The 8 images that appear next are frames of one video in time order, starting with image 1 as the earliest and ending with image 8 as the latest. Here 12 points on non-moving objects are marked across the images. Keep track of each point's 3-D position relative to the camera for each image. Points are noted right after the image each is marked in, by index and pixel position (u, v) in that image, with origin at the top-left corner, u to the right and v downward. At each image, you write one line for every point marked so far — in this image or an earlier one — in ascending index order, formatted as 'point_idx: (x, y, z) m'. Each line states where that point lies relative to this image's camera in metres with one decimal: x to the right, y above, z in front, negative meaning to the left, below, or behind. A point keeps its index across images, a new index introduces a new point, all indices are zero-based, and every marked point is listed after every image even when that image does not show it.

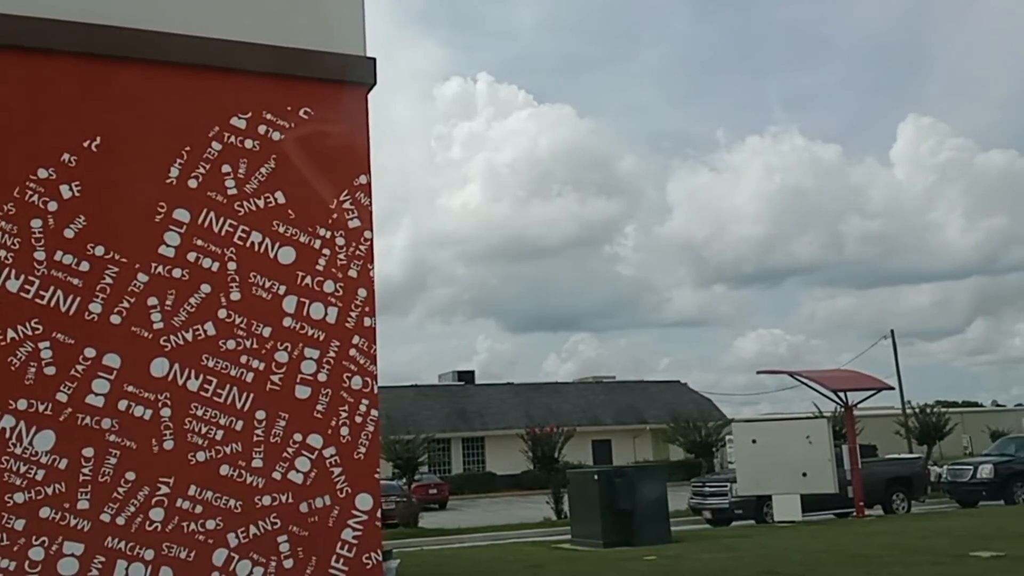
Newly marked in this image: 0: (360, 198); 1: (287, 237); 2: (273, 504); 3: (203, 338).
0: (-1.0, +0.6, +6.5) m
1: (-1.5, +0.3, +6.4) m
2: (-1.6, -1.4, +6.2) m
3: (-2.0, -0.3, +6.1) m
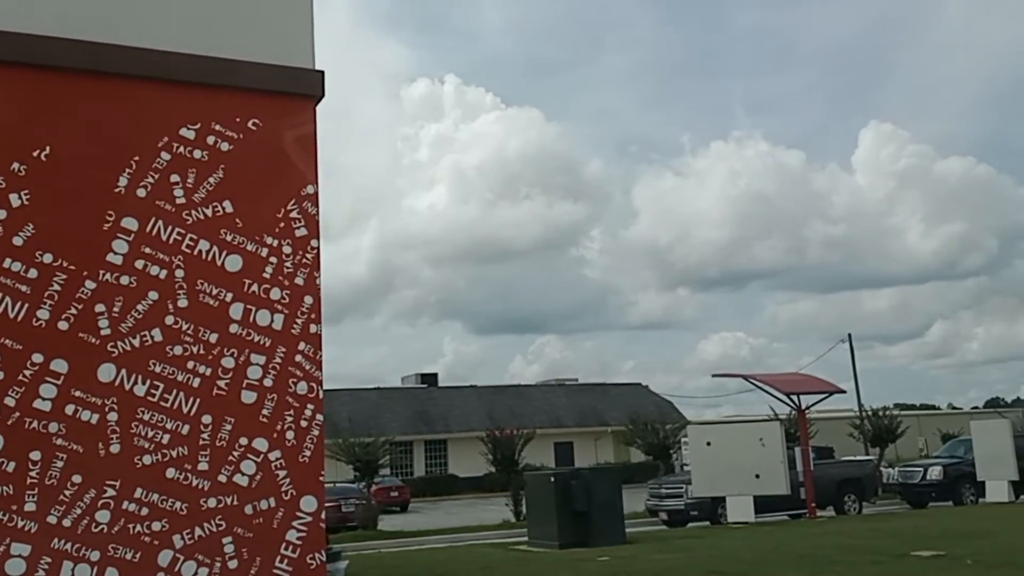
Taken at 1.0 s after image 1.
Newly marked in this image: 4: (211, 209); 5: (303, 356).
0: (-1.4, +0.6, +6.7) m
1: (-1.9, +0.3, +6.5) m
2: (-2.0, -1.5, +6.3) m
3: (-2.4, -0.4, +6.2) m
4: (-2.1, +0.5, +6.5) m
5: (-1.5, -0.5, +6.6) m
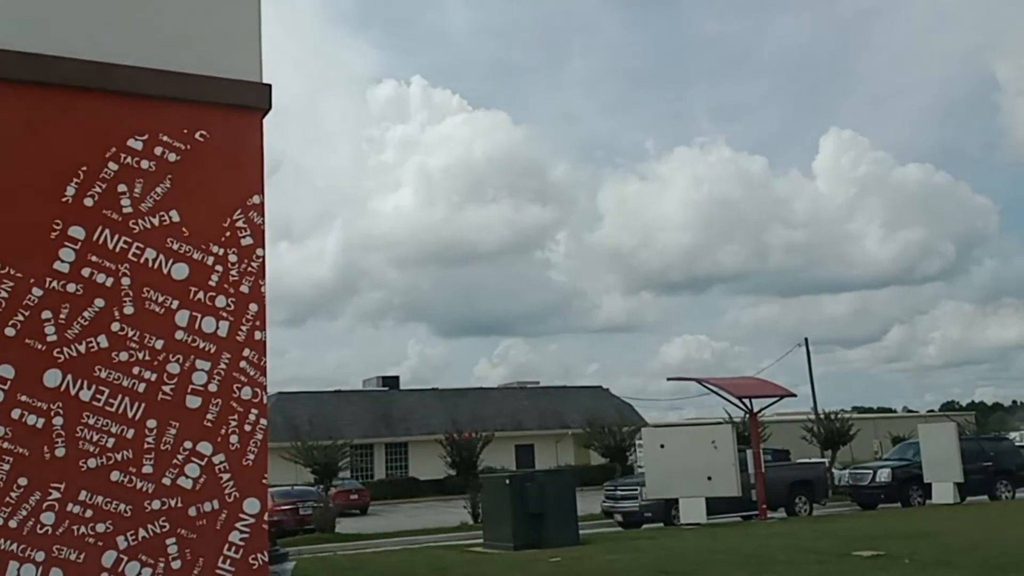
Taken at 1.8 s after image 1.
0: (-1.9, +0.5, +6.9) m
1: (-2.3, +0.2, +6.7) m
2: (-2.4, -1.5, +6.5) m
3: (-2.8, -0.4, +6.4) m
4: (-2.5, +0.5, +6.7) m
5: (-1.9, -0.5, +6.8) m
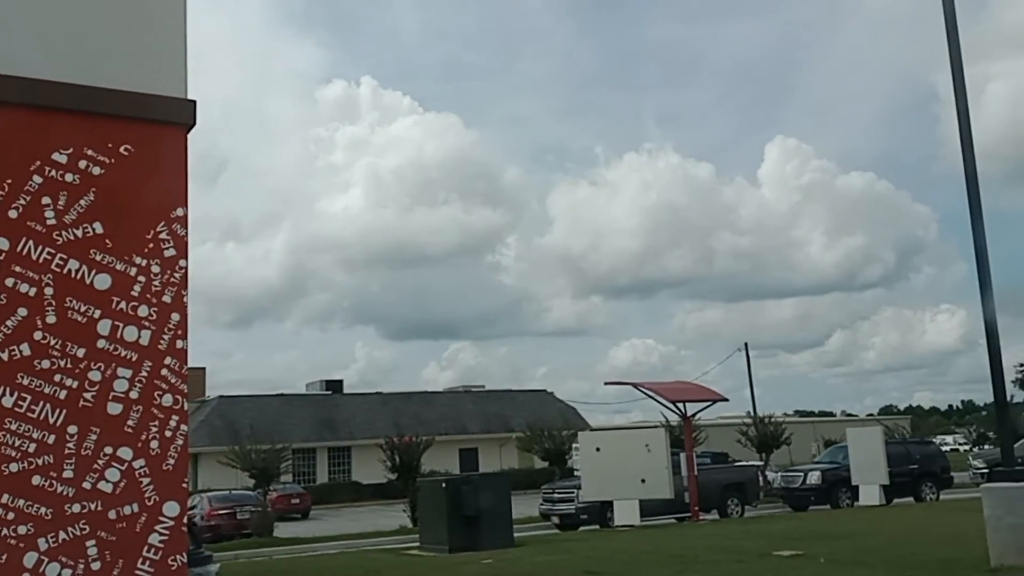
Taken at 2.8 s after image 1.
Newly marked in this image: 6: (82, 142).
0: (-2.5, +0.4, +7.1) m
1: (-3.0, +0.2, +6.9) m
2: (-3.0, -1.6, +6.7) m
3: (-3.4, -0.5, +6.6) m
4: (-3.1, +0.4, +6.8) m
5: (-2.5, -0.6, +7.0) m
6: (-3.1, +1.1, +6.9) m
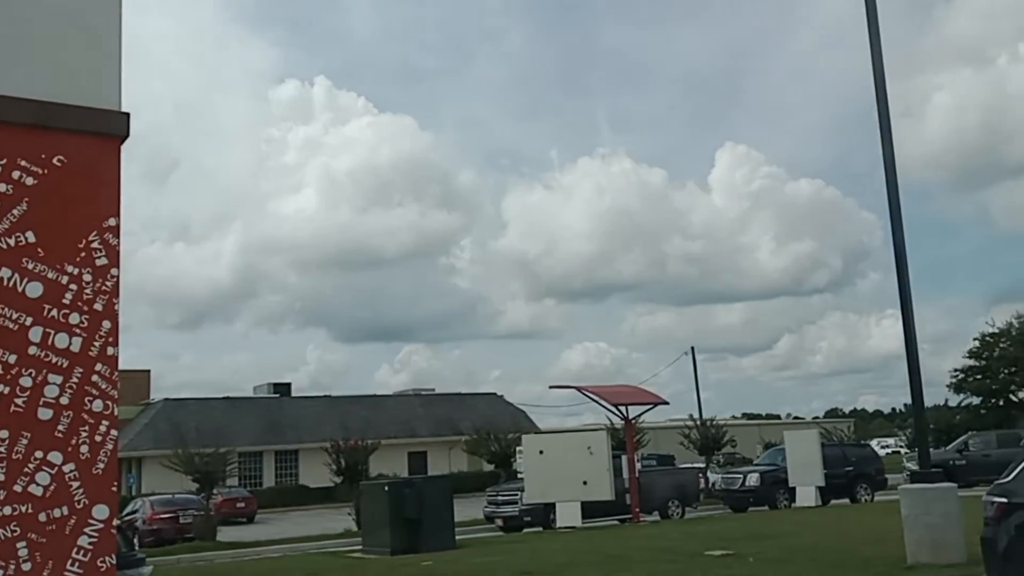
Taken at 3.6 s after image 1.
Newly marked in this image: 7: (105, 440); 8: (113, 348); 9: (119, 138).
0: (-3.1, +0.4, +7.3) m
1: (-3.5, +0.1, +7.0) m
2: (-3.6, -1.6, +6.8) m
3: (-4.0, -0.5, +6.7) m
4: (-3.7, +0.4, +7.0) m
5: (-3.1, -0.7, +7.2) m
6: (-3.7, +1.0, +7.1) m
7: (-3.1, -1.1, +7.2) m
8: (-3.0, -0.5, +7.3) m
9: (-3.1, +1.2, +7.5) m
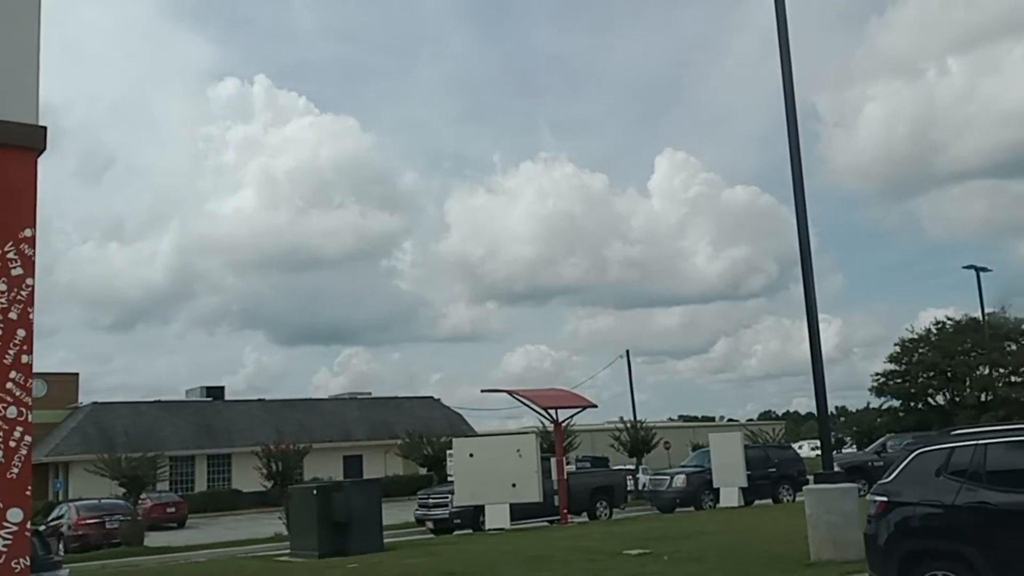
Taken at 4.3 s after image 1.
0: (-3.8, +0.3, +7.5) m
1: (-4.3, 0.0, +7.2) m
2: (-4.3, -1.7, +7.0) m
3: (-4.7, -0.6, +6.8) m
4: (-4.4, +0.3, +7.1) m
5: (-3.9, -0.7, +7.4) m
6: (-4.4, +0.9, +7.2) m
7: (-3.8, -1.2, +7.4) m
8: (-3.8, -0.5, +7.4) m
9: (-3.8, +1.1, +7.6) m
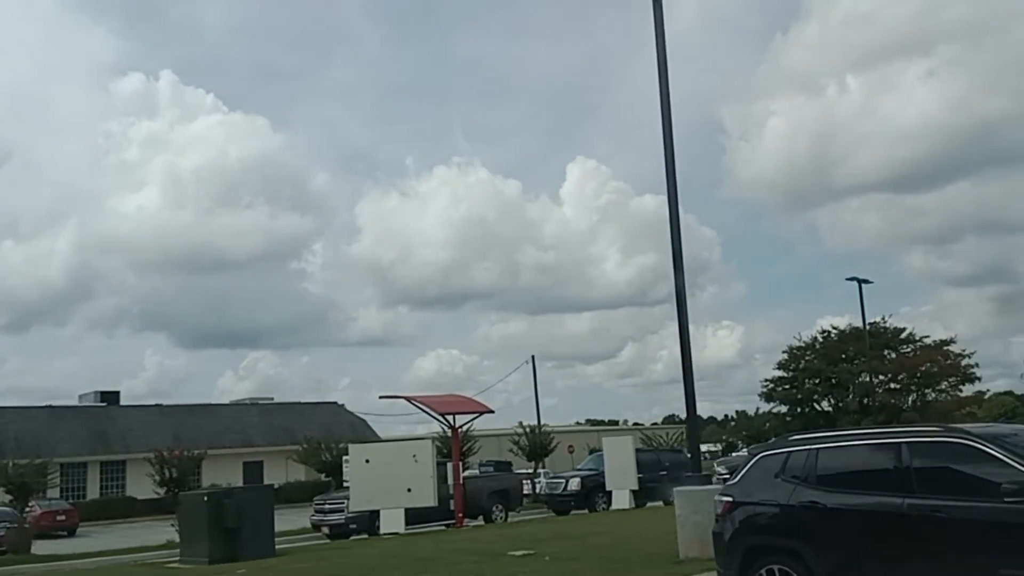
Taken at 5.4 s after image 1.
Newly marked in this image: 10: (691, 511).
0: (-4.9, +0.2, +7.6) m
1: (-5.3, 0.0, +7.3) m
2: (-5.4, -1.8, +7.1) m
3: (-5.7, -0.7, +6.9) m
4: (-5.5, +0.2, +7.2) m
5: (-5.0, -0.8, +7.5) m
6: (-5.5, +0.9, +7.3) m
7: (-4.9, -1.3, +7.5) m
8: (-4.9, -0.6, +7.6) m
9: (-4.9, +1.0, +7.8) m
10: (+2.8, -3.5, +15.0) m
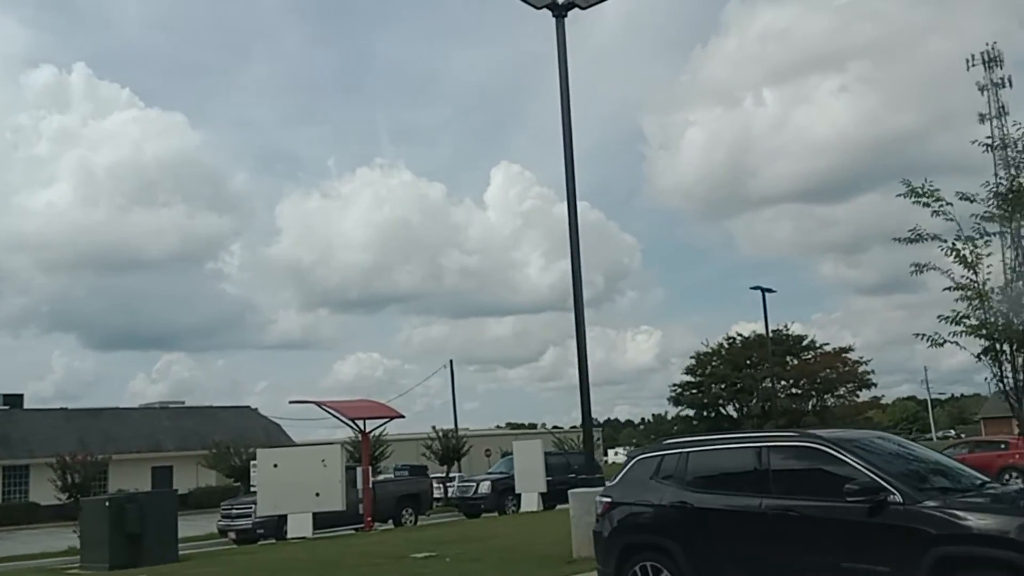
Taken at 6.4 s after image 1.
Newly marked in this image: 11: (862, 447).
0: (-5.9, +0.1, +7.7) m
1: (-6.3, -0.1, +7.3) m
2: (-6.4, -1.8, +7.1) m
3: (-6.7, -0.7, +6.9) m
4: (-6.4, +0.2, +7.2) m
5: (-5.9, -0.9, +7.6) m
6: (-6.4, +0.8, +7.3) m
7: (-5.9, -1.4, +7.5) m
8: (-5.9, -0.7, +7.6) m
9: (-5.9, +0.9, +7.8) m
10: (+1.2, -3.7, +15.6) m
11: (+3.5, -1.6, +9.6) m
